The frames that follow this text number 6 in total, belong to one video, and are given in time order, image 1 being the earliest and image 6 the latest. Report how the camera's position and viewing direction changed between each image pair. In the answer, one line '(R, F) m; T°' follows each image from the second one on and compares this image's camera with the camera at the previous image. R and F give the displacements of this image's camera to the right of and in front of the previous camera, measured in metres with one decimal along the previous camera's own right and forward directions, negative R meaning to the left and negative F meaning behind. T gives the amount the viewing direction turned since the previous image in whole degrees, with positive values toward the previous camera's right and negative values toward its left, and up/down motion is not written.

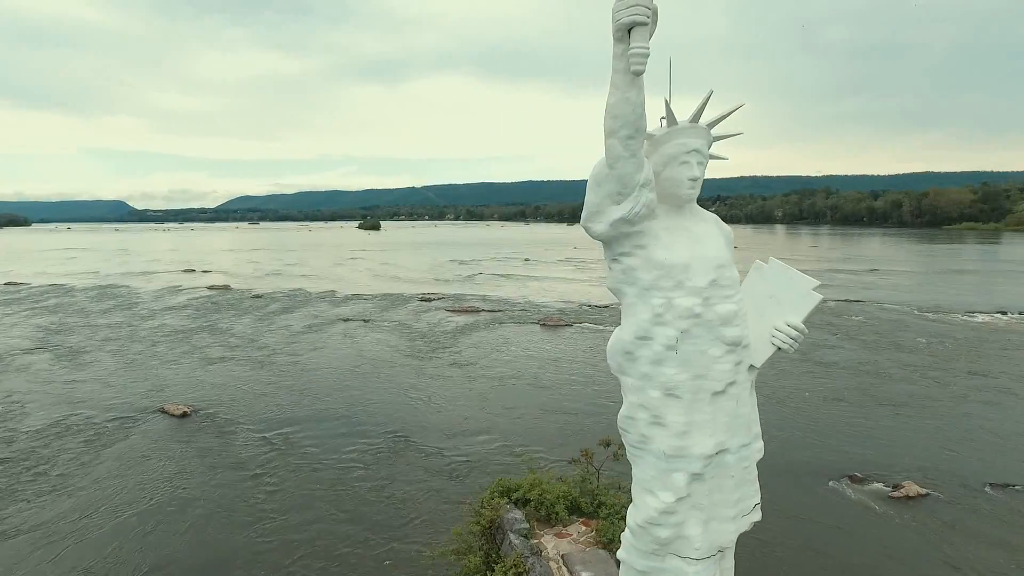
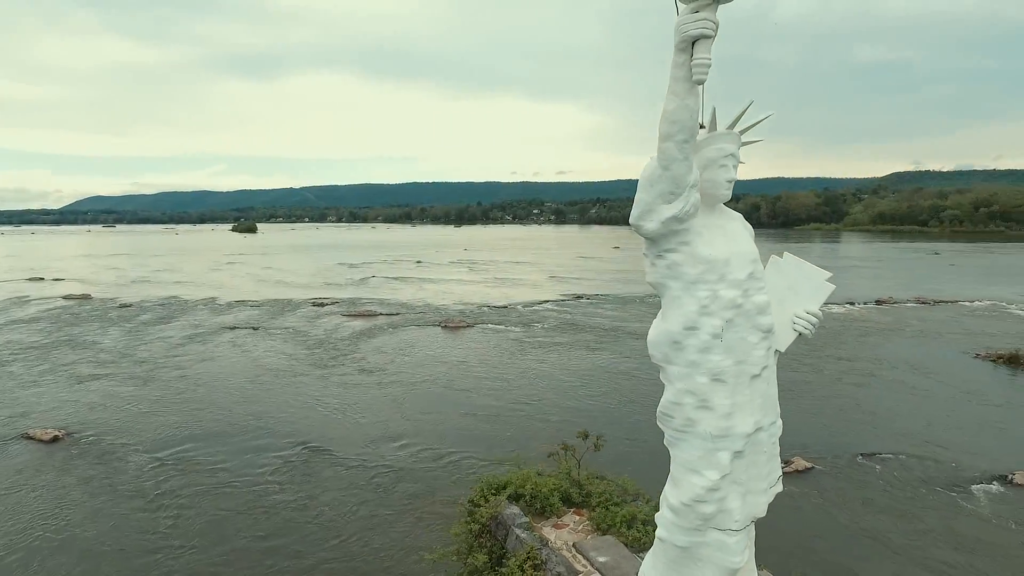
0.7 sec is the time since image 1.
(-0.7, 0.0) m; +10°
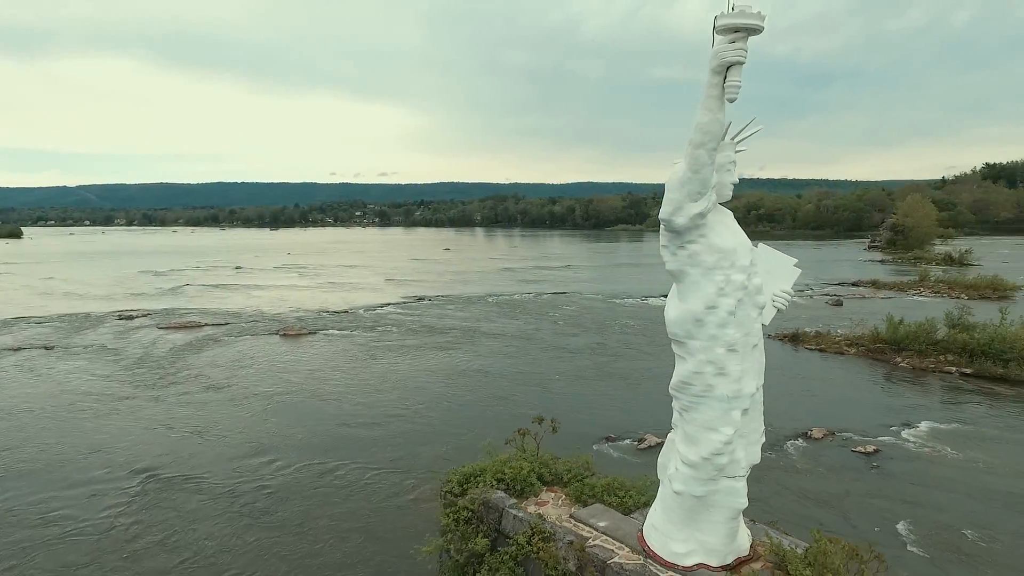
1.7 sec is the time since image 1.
(-1.0, -0.1) m; +16°
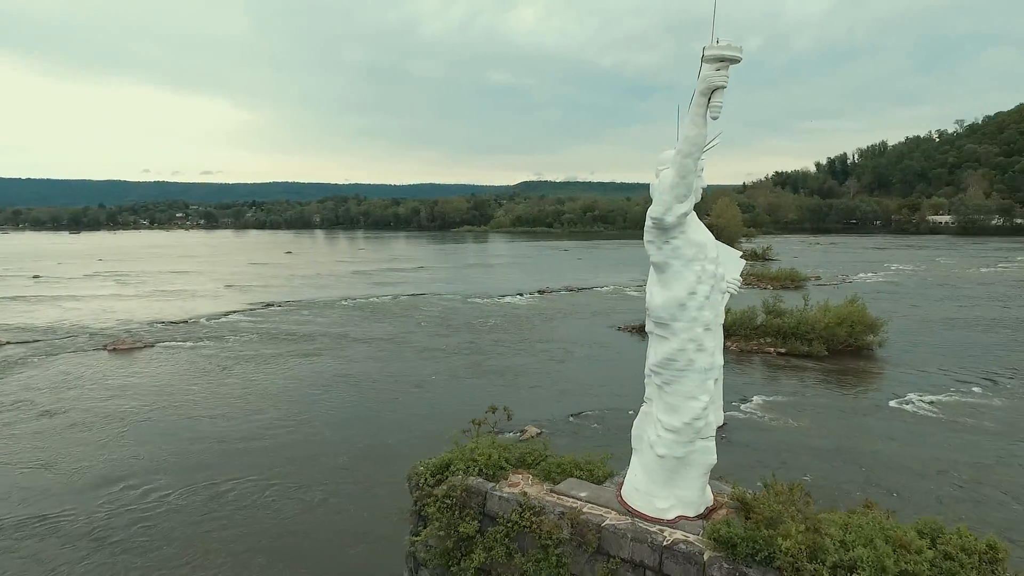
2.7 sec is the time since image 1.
(-0.9, -0.2) m; +14°
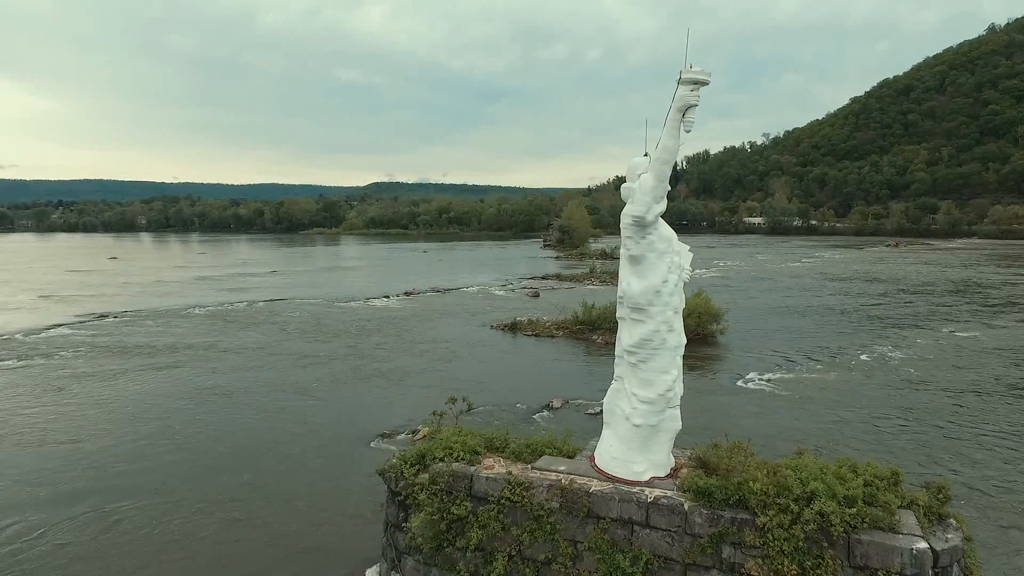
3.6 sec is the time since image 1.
(-0.9, -0.2) m; +13°
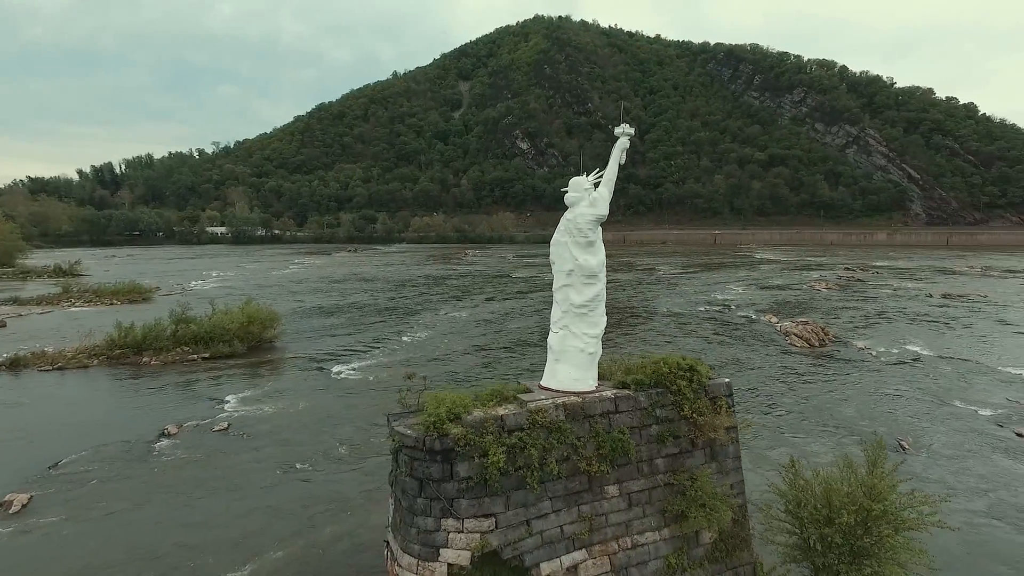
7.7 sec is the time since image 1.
(-4.3, +0.4) m; +47°
